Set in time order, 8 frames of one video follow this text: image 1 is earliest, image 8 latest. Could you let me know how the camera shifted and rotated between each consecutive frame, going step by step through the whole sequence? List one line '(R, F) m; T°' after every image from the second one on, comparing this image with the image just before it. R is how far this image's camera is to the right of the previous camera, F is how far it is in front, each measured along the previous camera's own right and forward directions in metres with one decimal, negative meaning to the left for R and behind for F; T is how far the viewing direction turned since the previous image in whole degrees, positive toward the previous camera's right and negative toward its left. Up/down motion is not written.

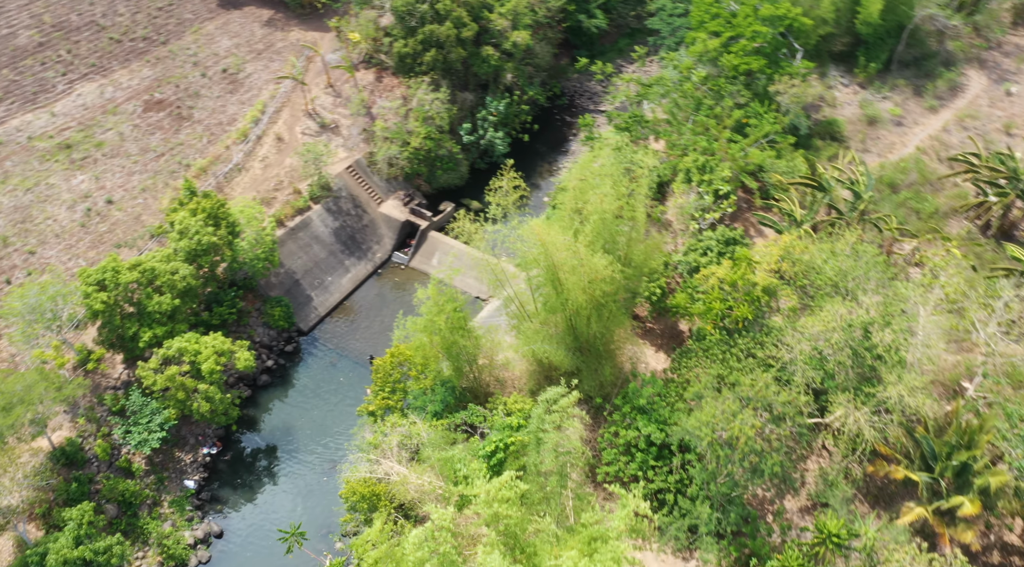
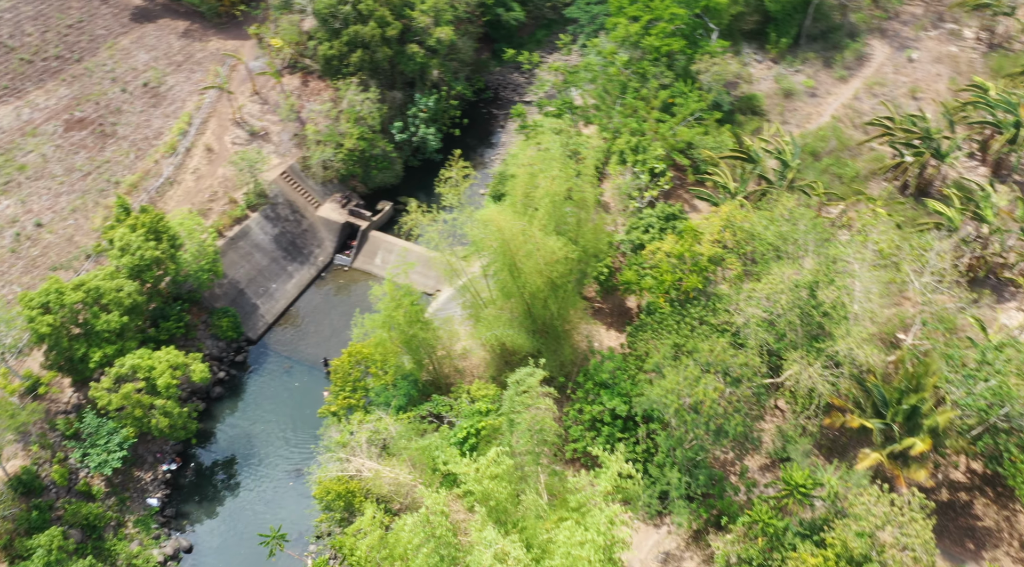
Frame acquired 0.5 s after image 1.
(-1.0, -0.3) m; +5°
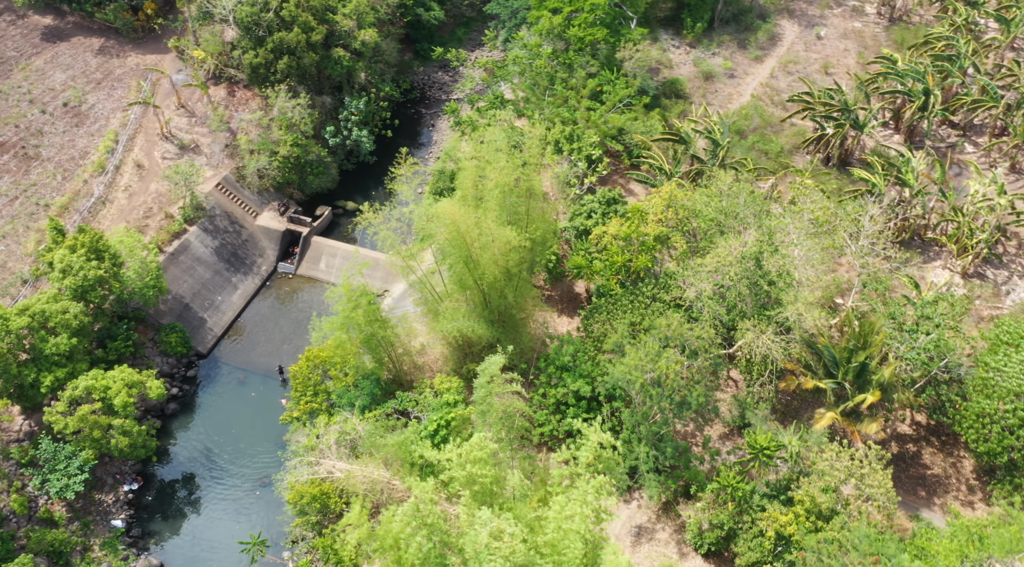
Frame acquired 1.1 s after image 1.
(-1.0, -0.3) m; +5°
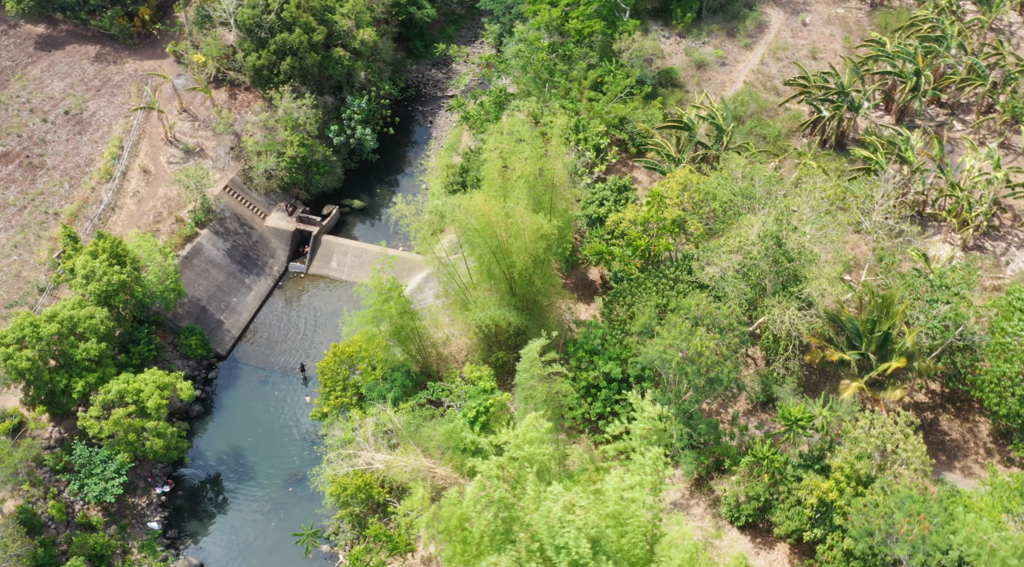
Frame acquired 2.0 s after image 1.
(-1.7, -0.4) m; +2°
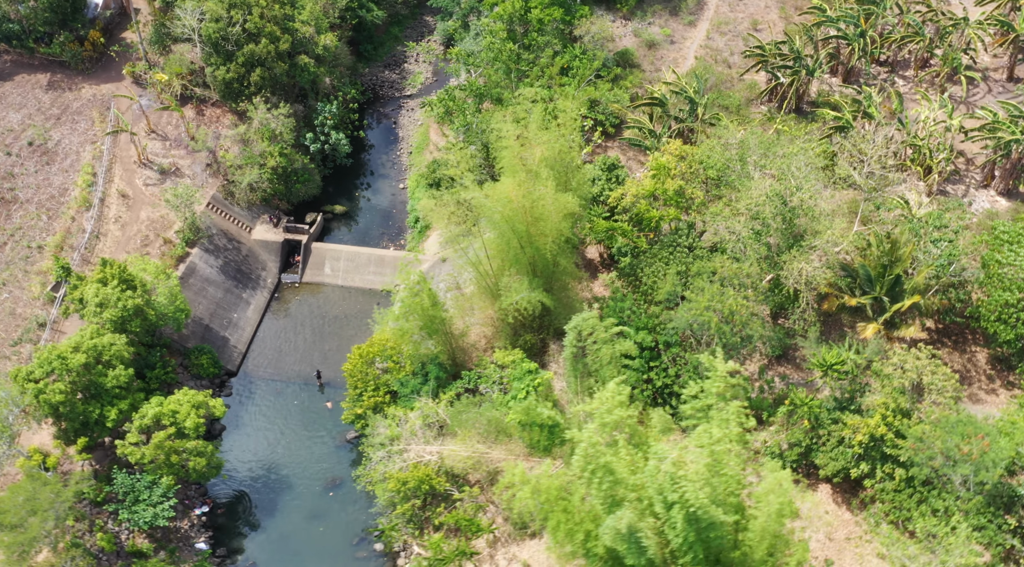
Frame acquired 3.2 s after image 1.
(-3.4, -0.4) m; +5°
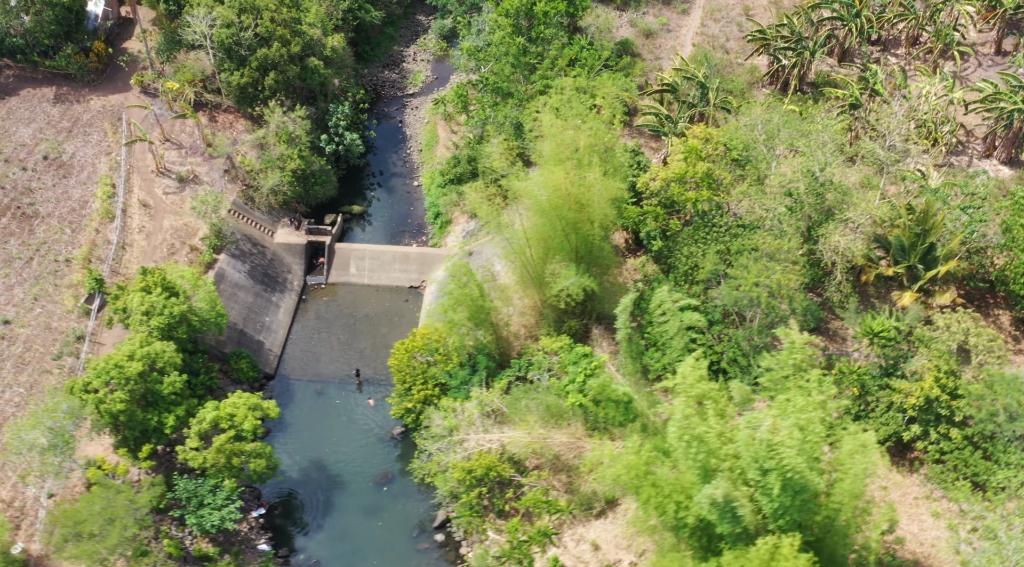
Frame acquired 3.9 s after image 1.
(-2.5, -0.3) m; +2°
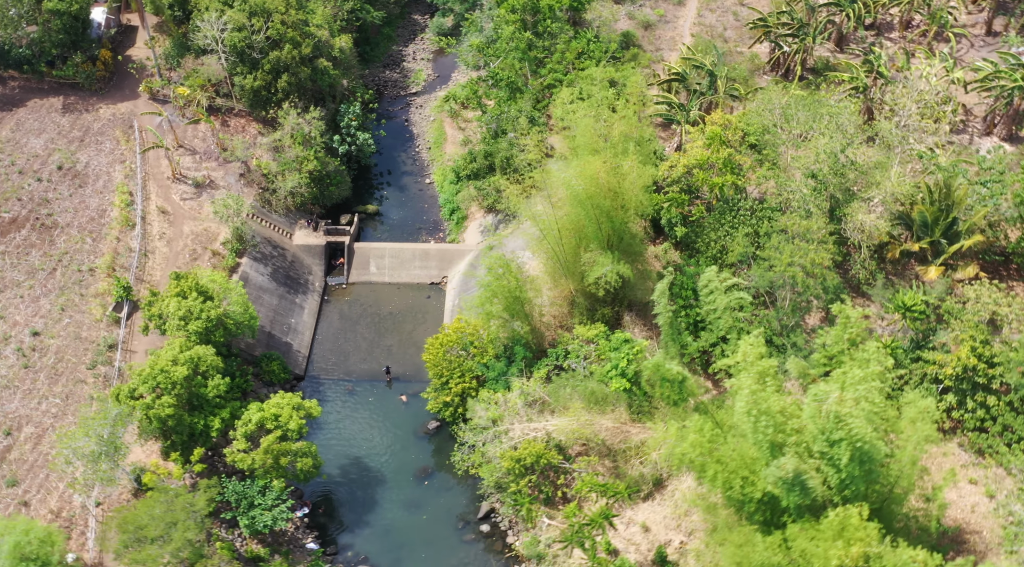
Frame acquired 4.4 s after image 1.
(-1.9, -0.3) m; +2°
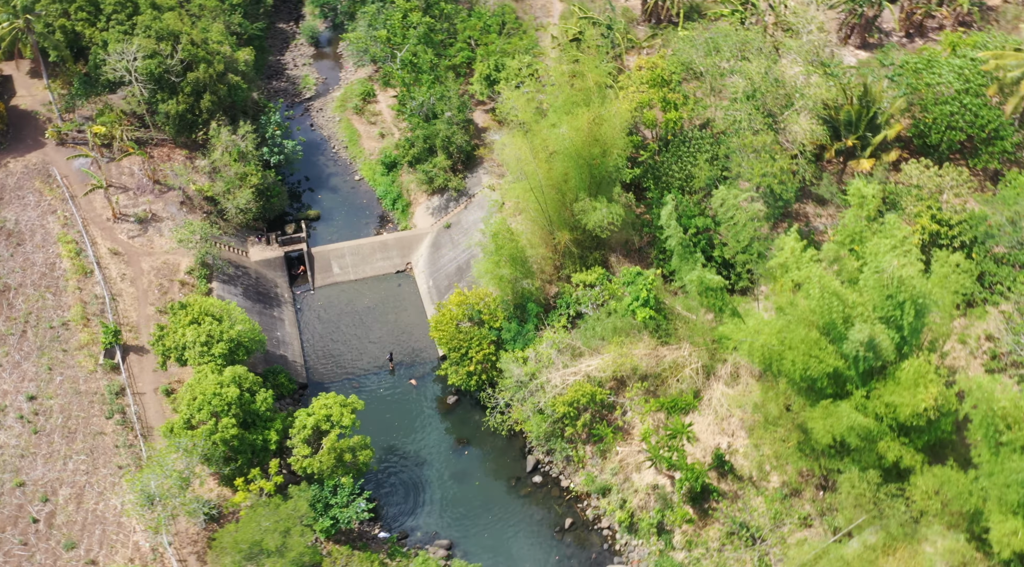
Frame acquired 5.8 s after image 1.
(-5.8, -0.9) m; +11°
